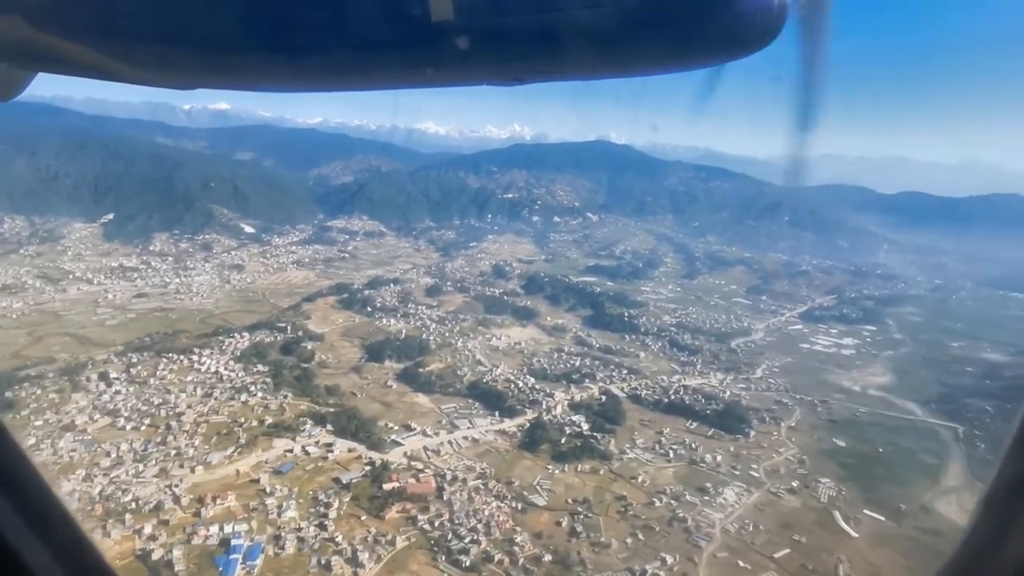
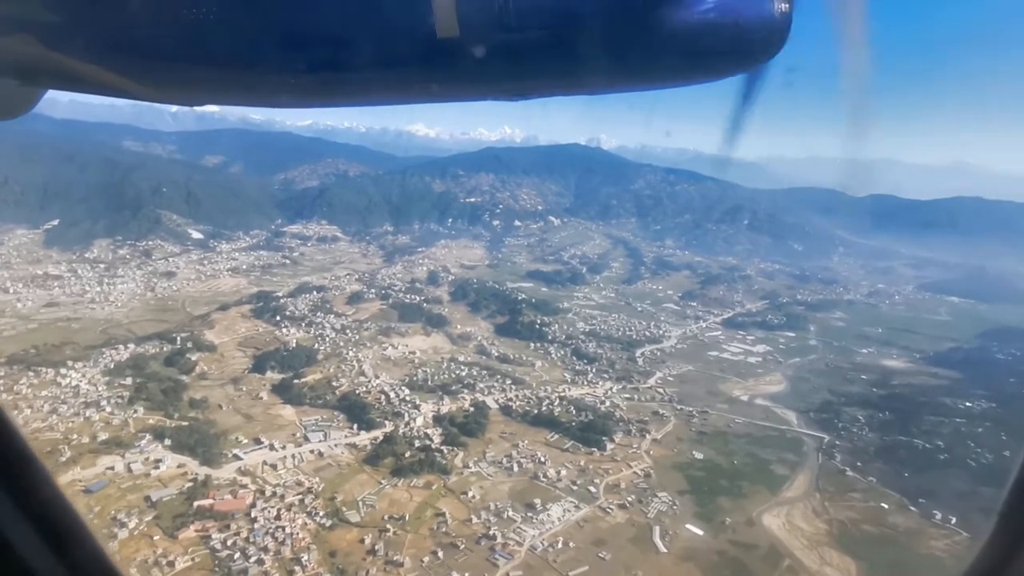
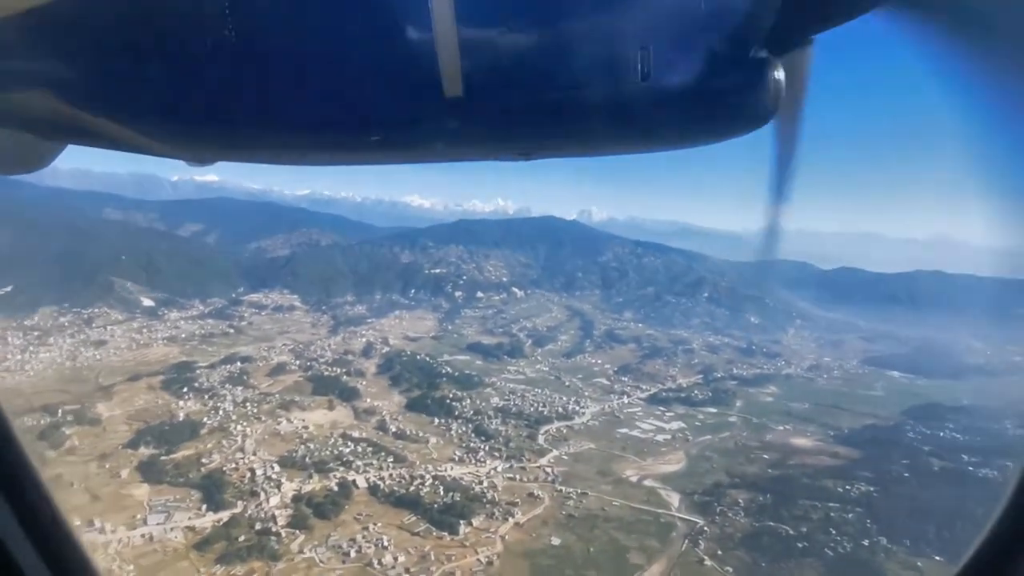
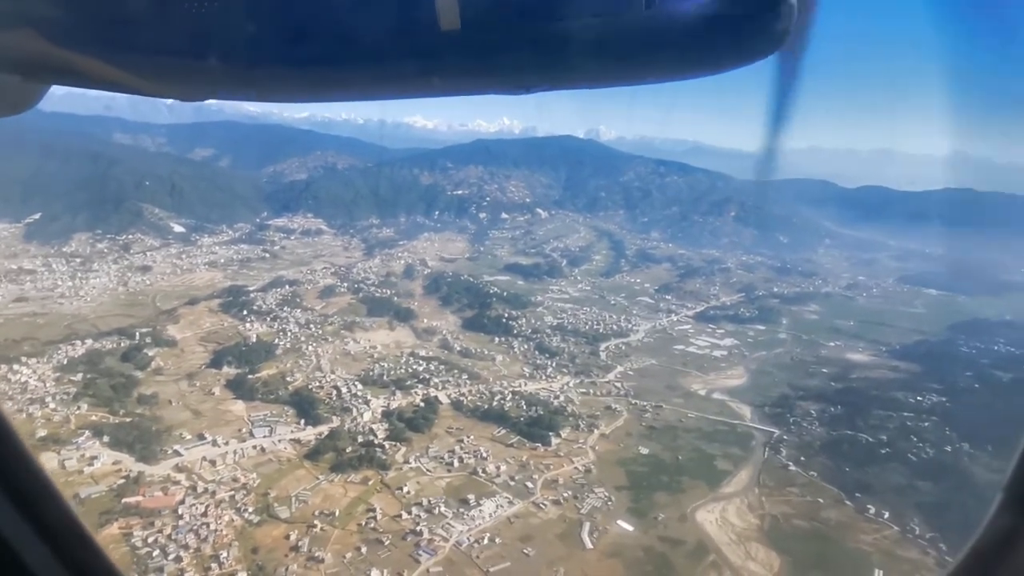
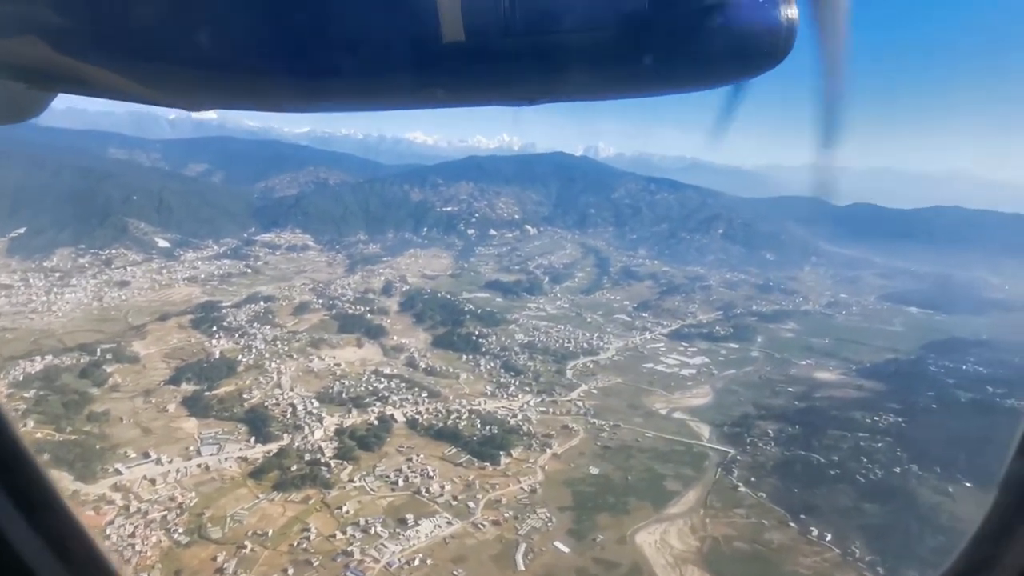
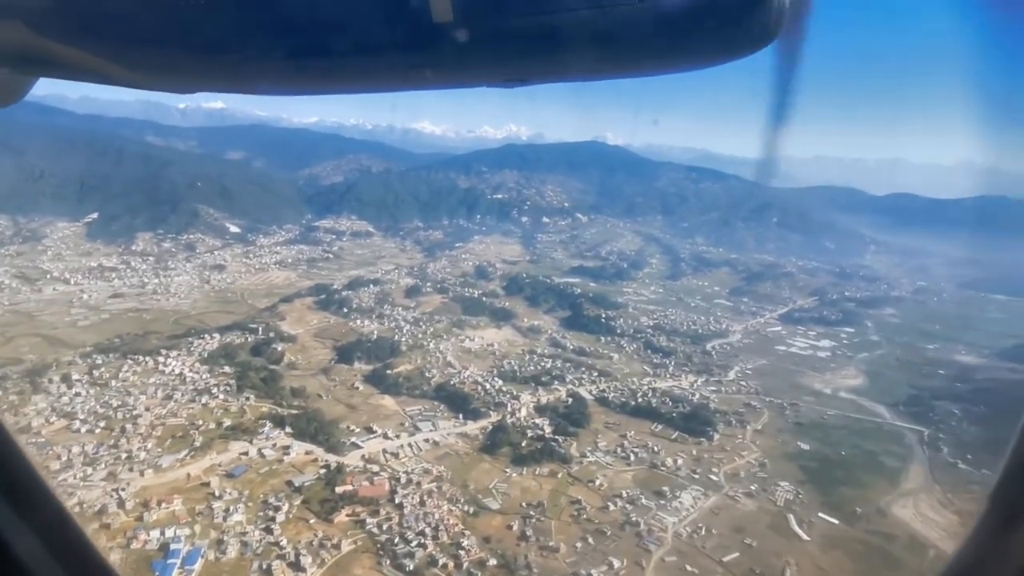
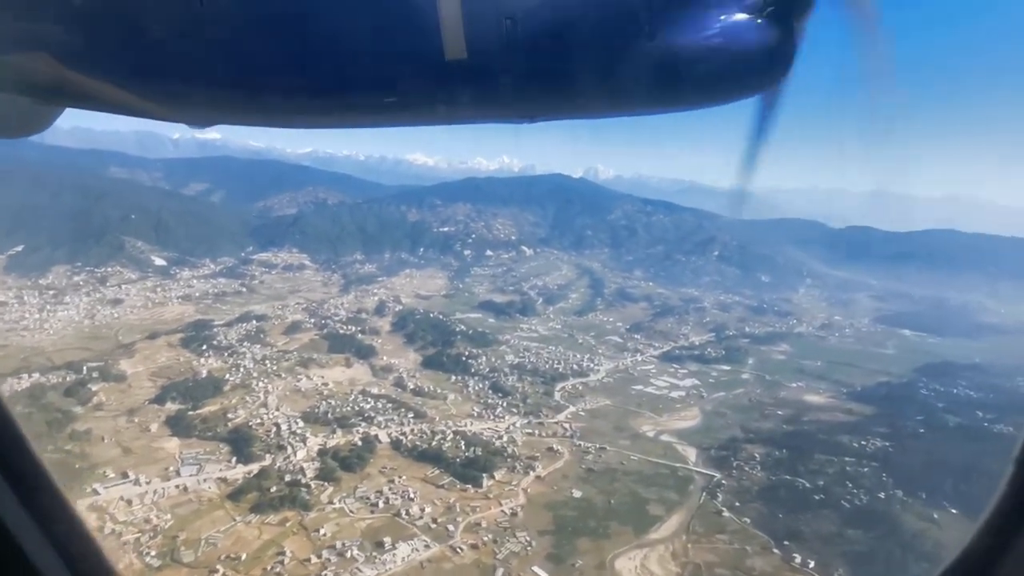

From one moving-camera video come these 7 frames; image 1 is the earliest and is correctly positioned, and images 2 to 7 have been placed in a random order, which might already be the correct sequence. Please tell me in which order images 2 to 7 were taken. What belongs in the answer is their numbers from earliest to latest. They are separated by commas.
6, 2, 4, 5, 7, 3
